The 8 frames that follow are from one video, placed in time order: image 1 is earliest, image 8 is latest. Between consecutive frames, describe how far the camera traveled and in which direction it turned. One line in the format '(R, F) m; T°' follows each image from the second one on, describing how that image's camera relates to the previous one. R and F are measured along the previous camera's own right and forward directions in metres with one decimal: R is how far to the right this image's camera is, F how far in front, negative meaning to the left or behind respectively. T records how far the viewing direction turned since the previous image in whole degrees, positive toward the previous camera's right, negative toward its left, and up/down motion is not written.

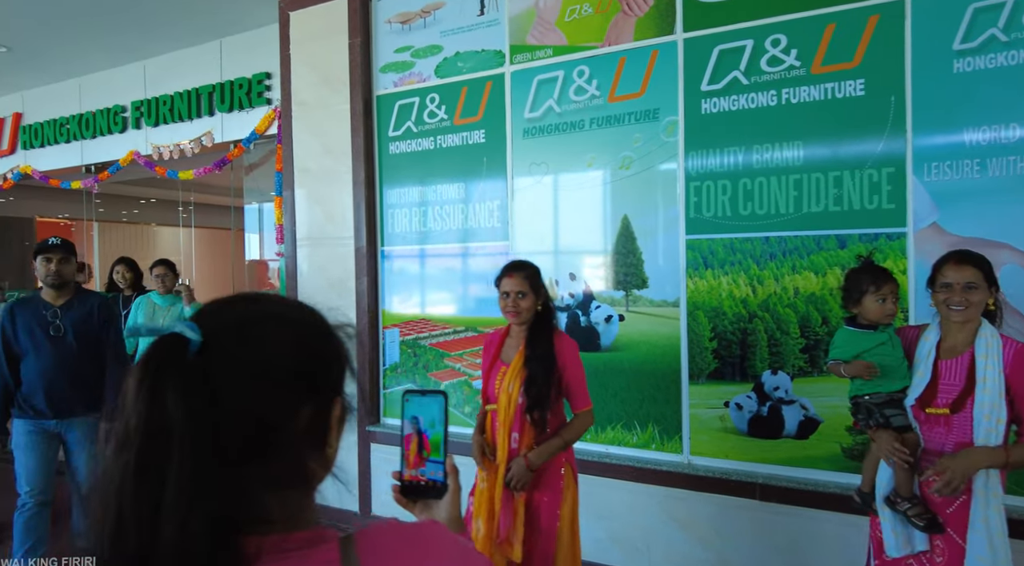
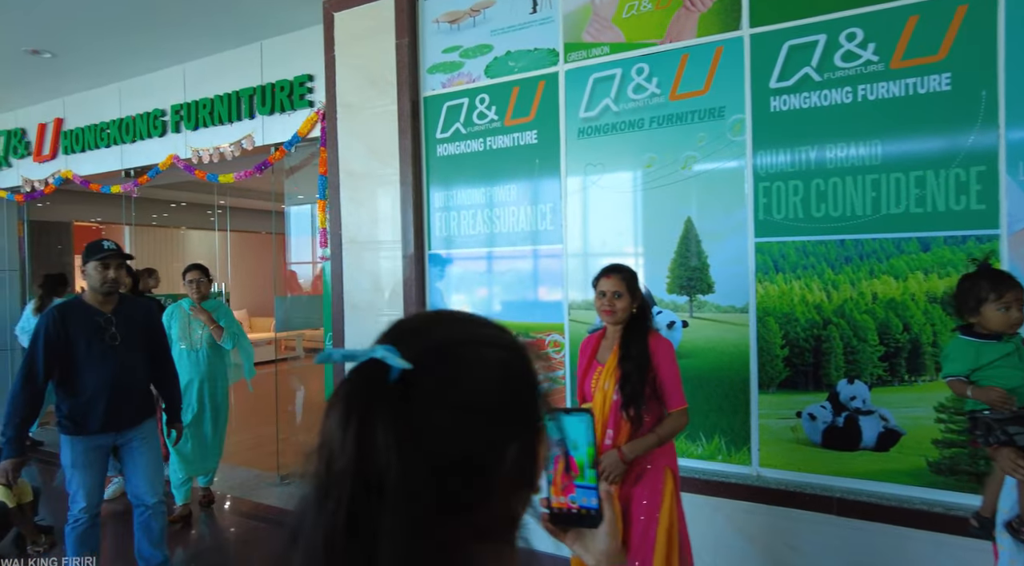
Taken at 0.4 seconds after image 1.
(-0.2, +0.1) m; -2°
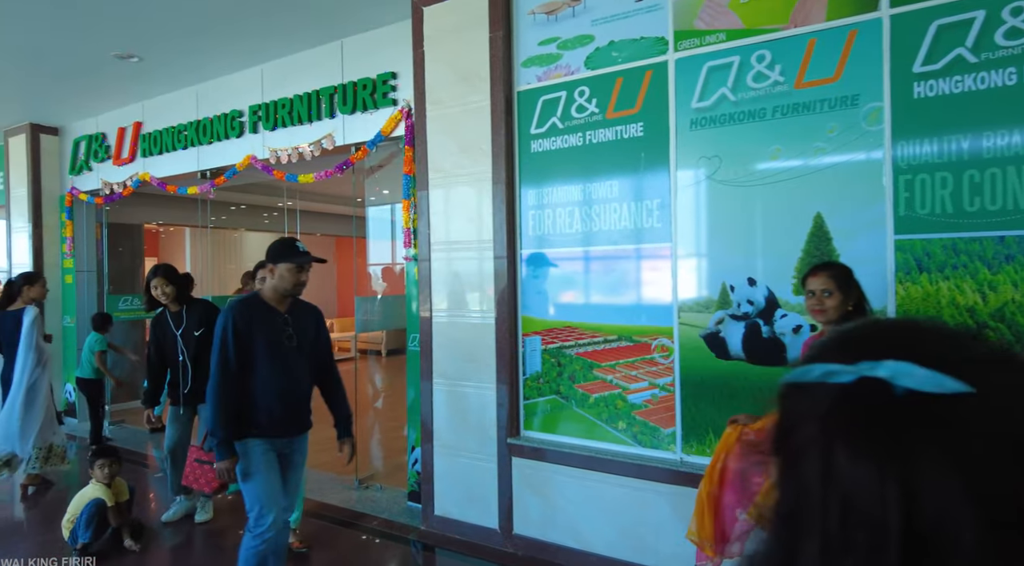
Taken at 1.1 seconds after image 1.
(-0.3, +0.1) m; -4°
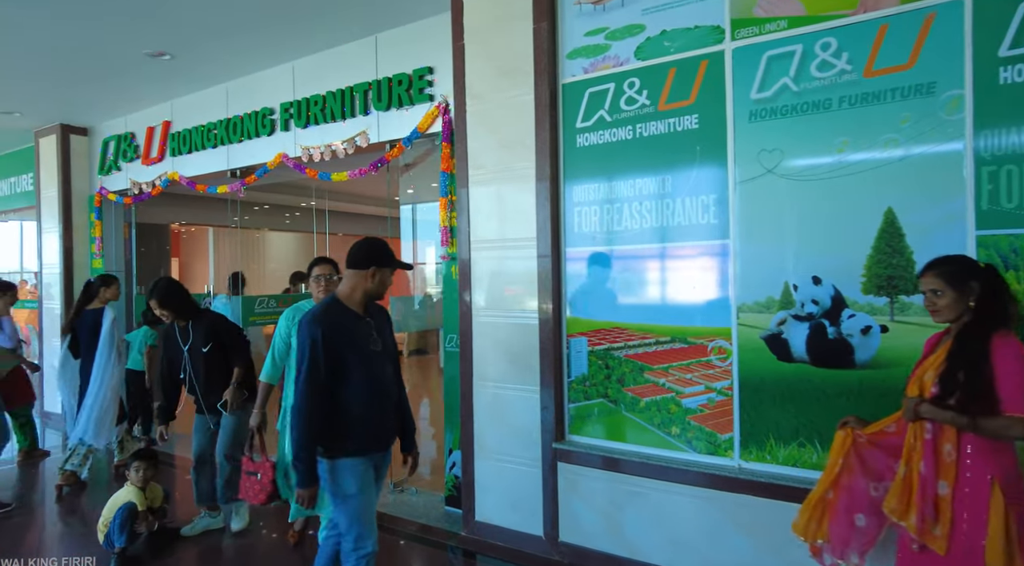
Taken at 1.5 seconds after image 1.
(-0.2, +0.1) m; -1°
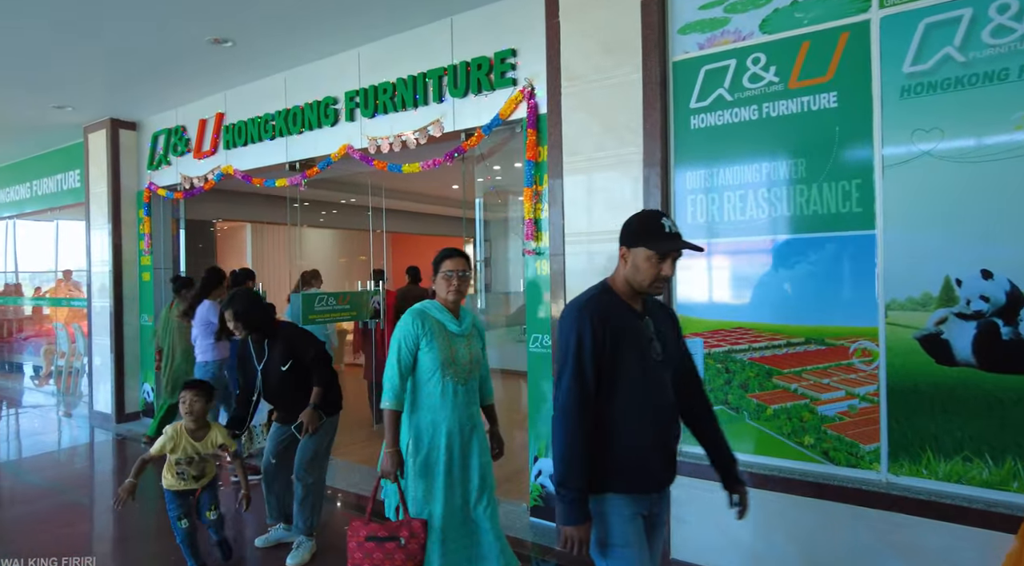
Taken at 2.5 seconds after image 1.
(-0.4, +0.2) m; -2°
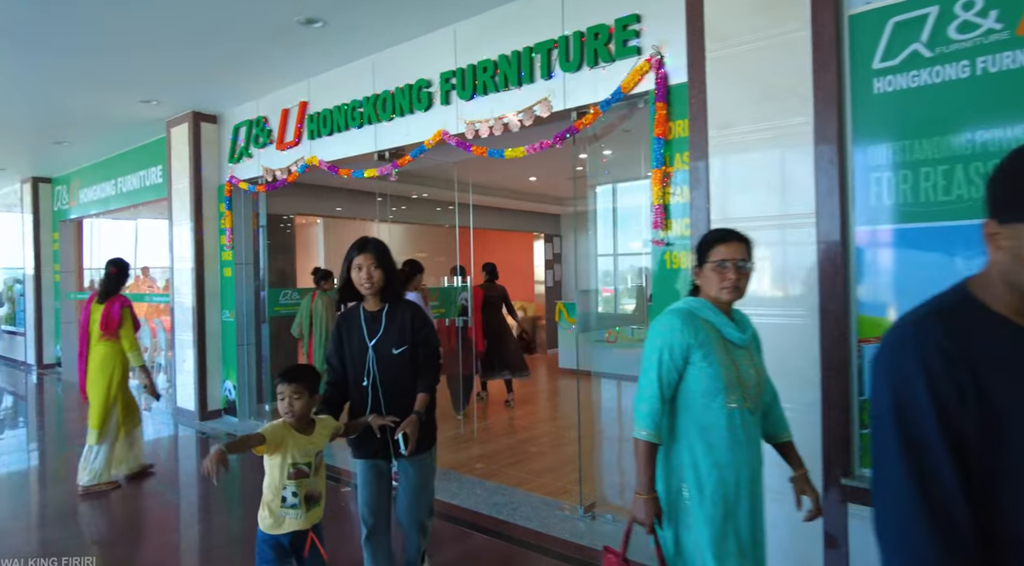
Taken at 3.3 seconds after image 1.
(-0.4, +0.4) m; -5°
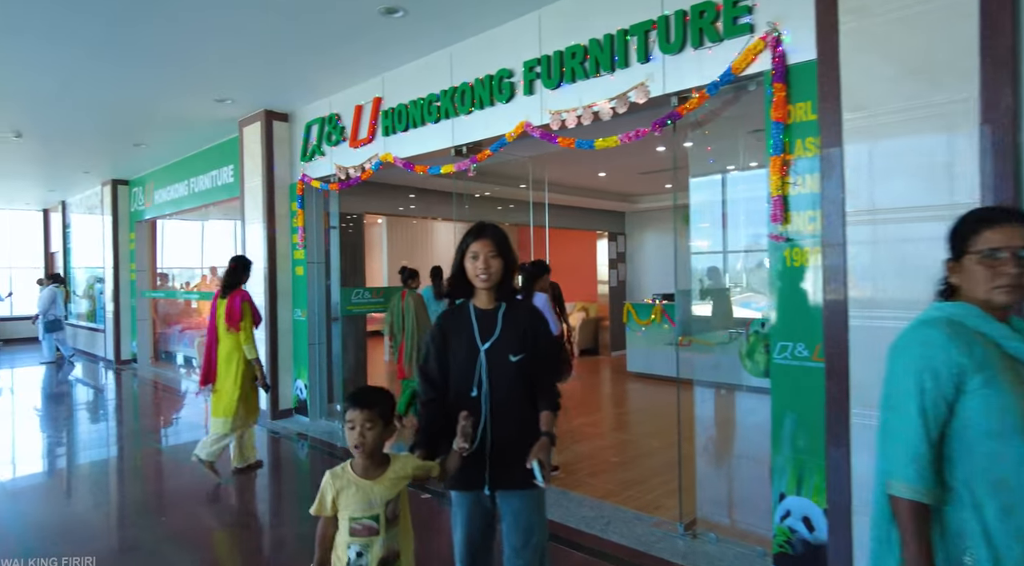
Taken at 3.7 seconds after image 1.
(-0.2, +0.2) m; -5°
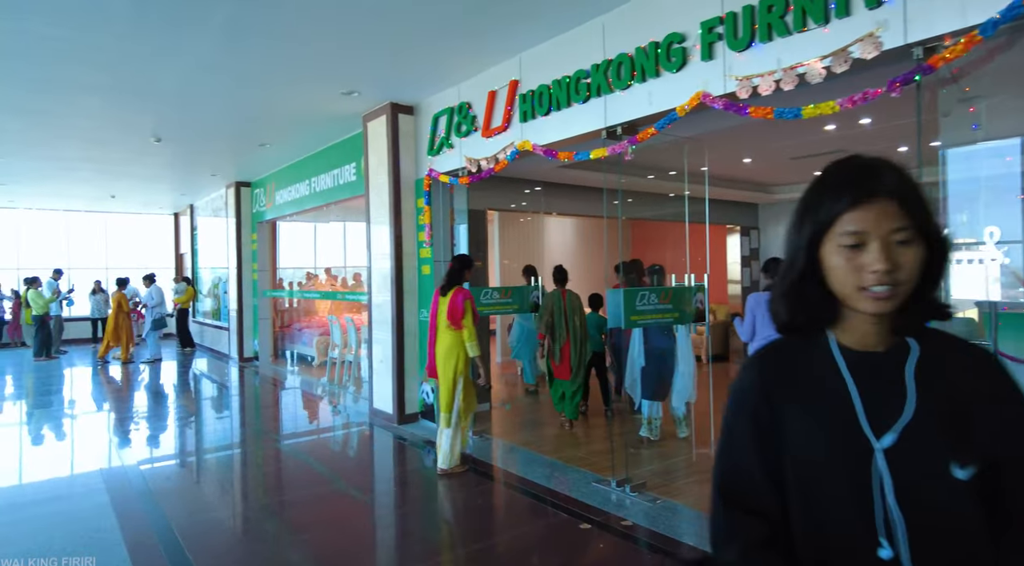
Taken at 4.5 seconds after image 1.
(-0.5, +0.5) m; -8°
